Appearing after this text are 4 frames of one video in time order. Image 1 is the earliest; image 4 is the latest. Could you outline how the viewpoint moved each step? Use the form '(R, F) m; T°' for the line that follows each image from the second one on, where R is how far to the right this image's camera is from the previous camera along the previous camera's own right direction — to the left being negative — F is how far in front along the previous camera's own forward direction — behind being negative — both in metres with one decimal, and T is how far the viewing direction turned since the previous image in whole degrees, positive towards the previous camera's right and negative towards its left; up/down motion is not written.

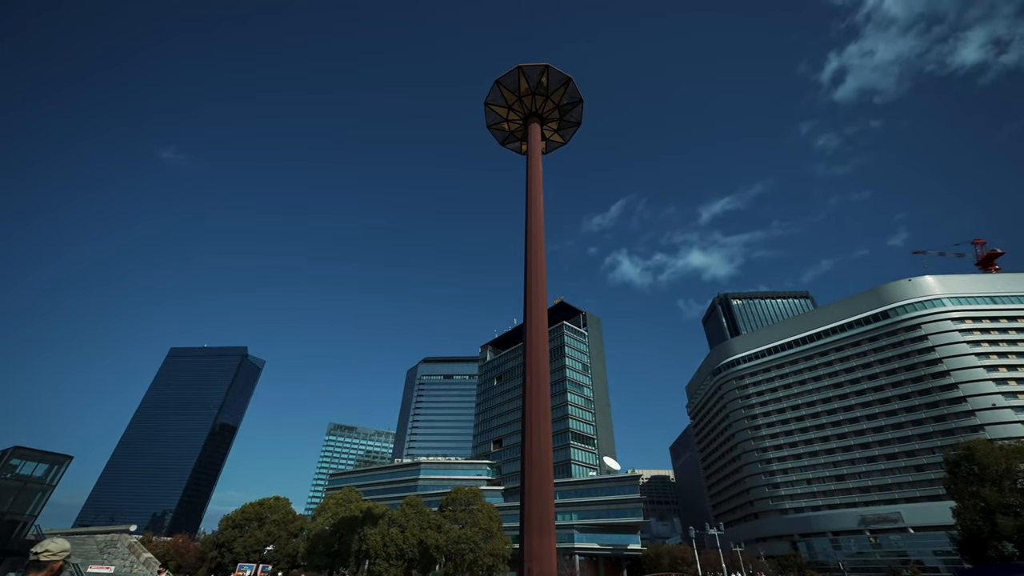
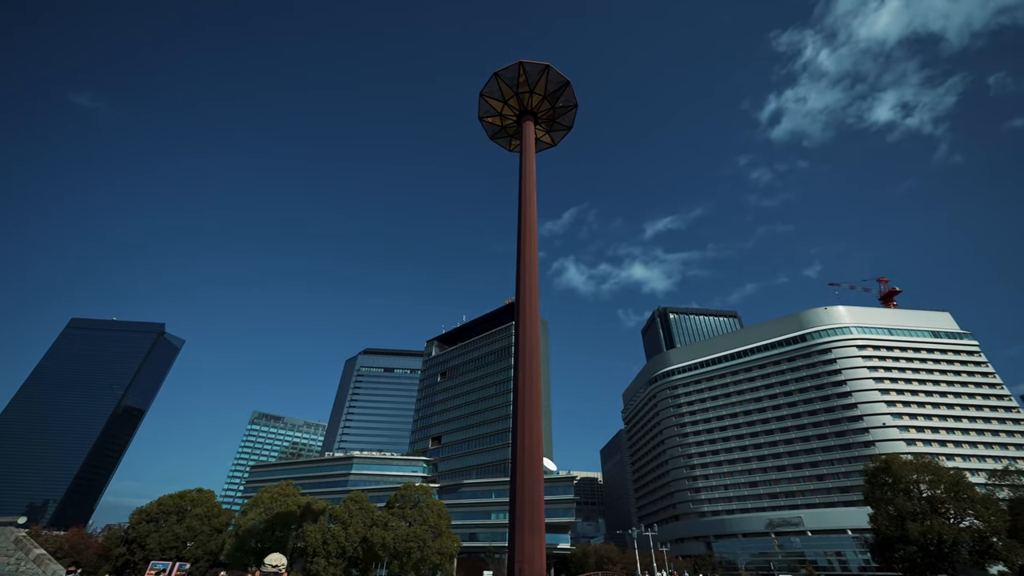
(-1.7, +0.3) m; +7°
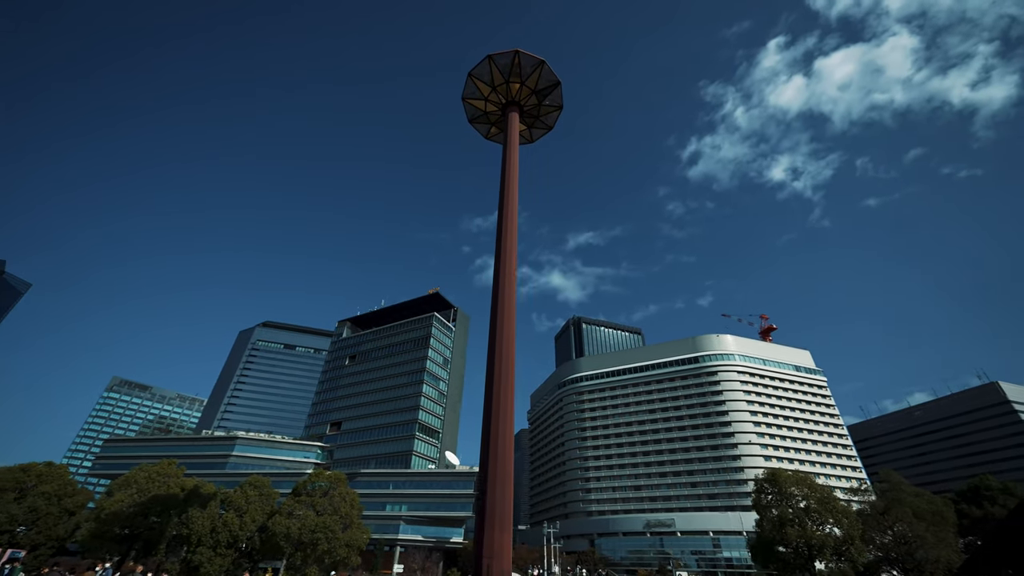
(-2.2, +0.5) m; +11°
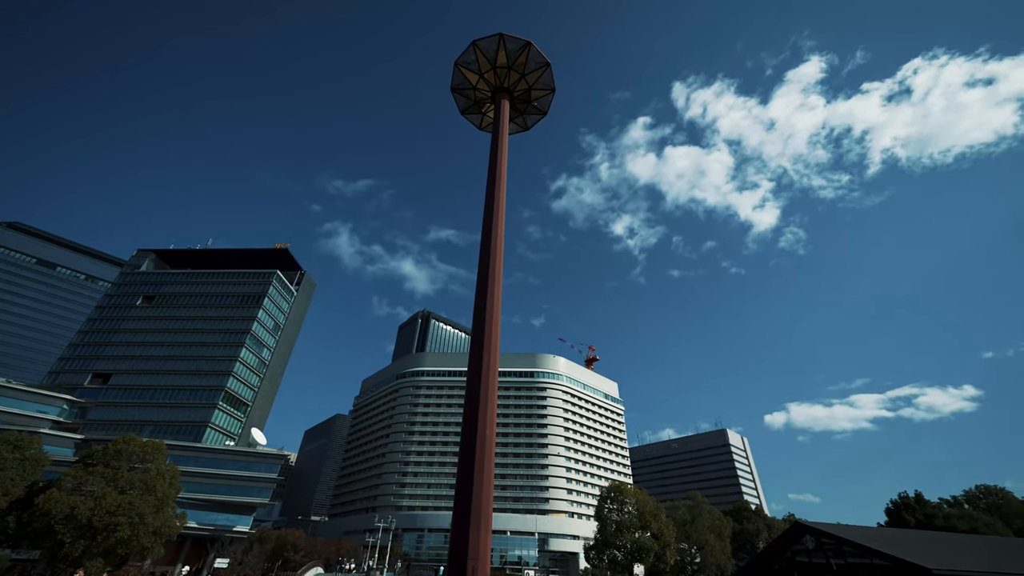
(-4.8, +1.4) m; +20°
